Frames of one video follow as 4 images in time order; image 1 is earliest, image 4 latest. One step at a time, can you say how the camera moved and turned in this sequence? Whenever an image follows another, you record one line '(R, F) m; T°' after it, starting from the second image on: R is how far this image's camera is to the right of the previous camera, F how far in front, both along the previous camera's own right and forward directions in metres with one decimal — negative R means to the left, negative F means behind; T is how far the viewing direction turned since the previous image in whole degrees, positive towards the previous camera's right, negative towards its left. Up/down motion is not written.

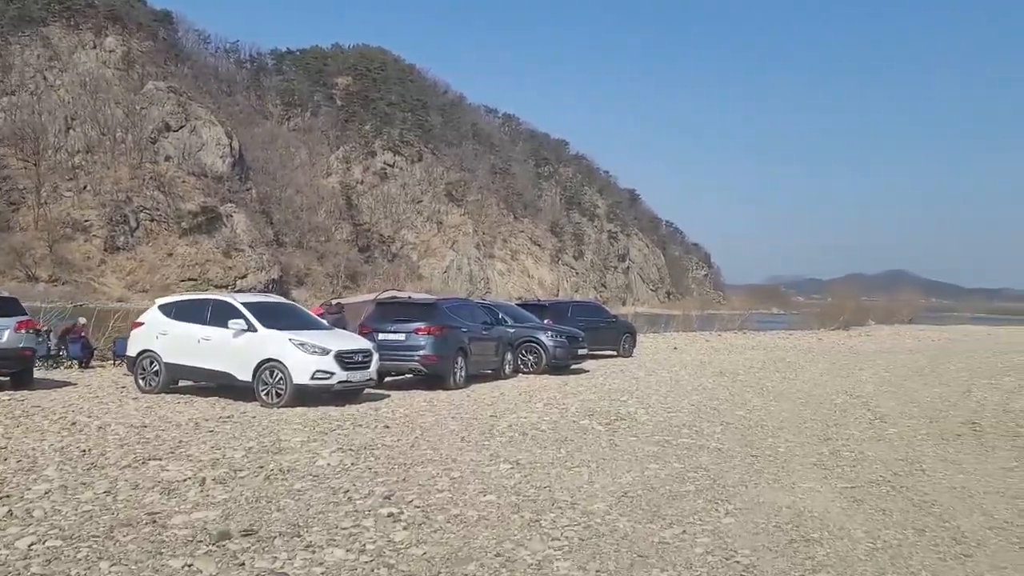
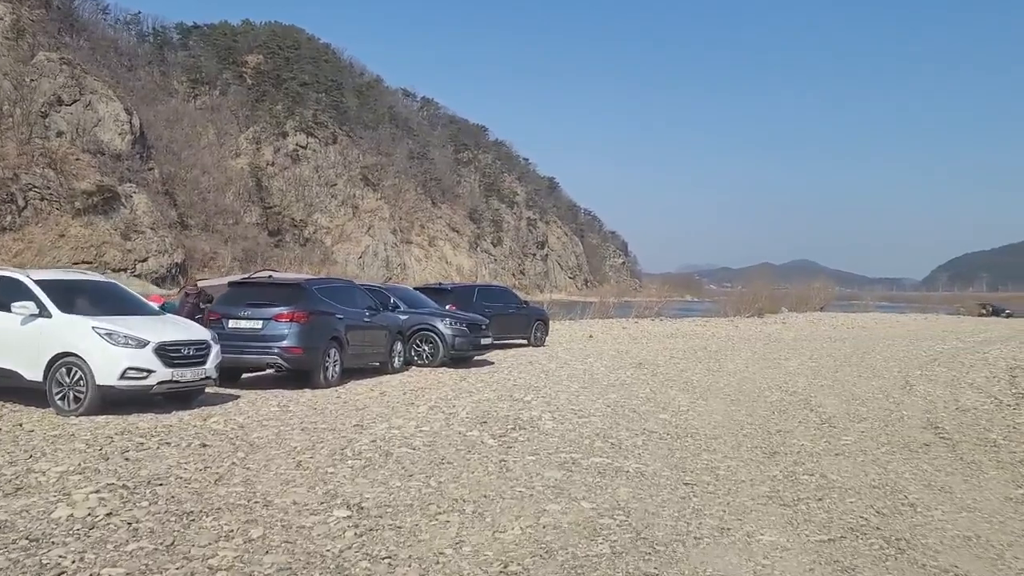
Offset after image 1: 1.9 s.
(+0.5, +2.5) m; +6°
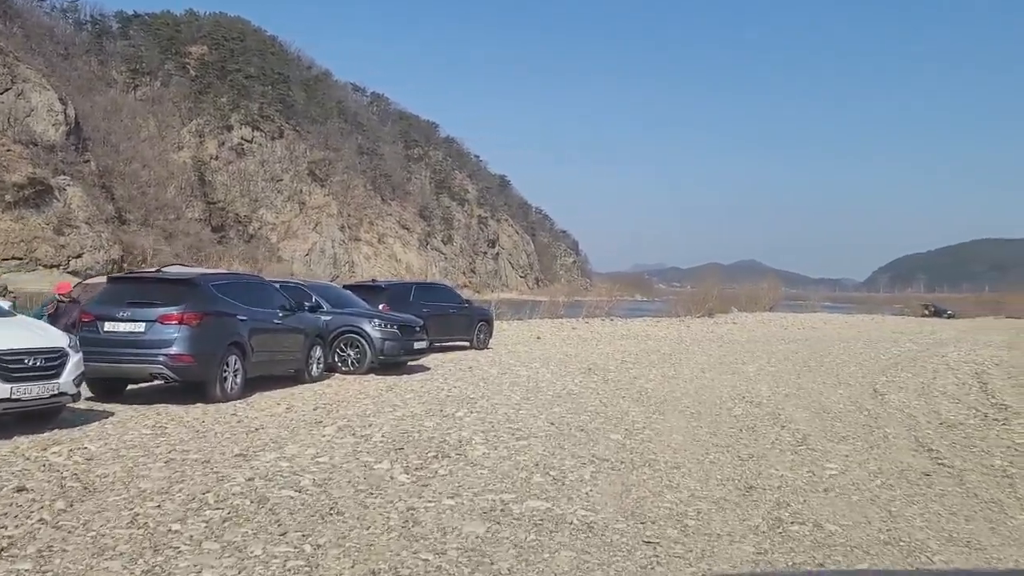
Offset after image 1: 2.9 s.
(+0.3, +1.7) m; +3°
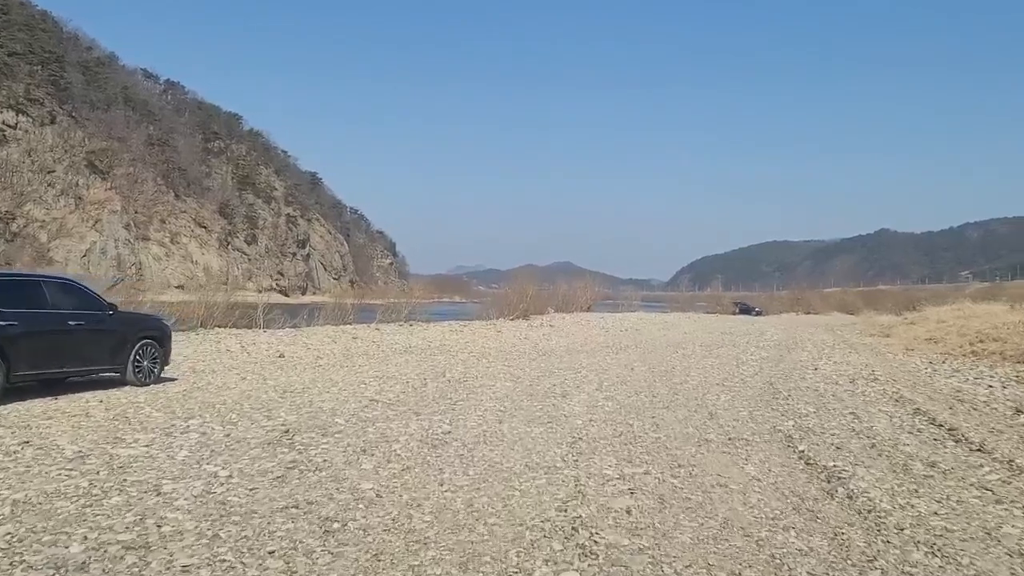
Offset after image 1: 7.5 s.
(+2.2, +8.0) m; +12°
